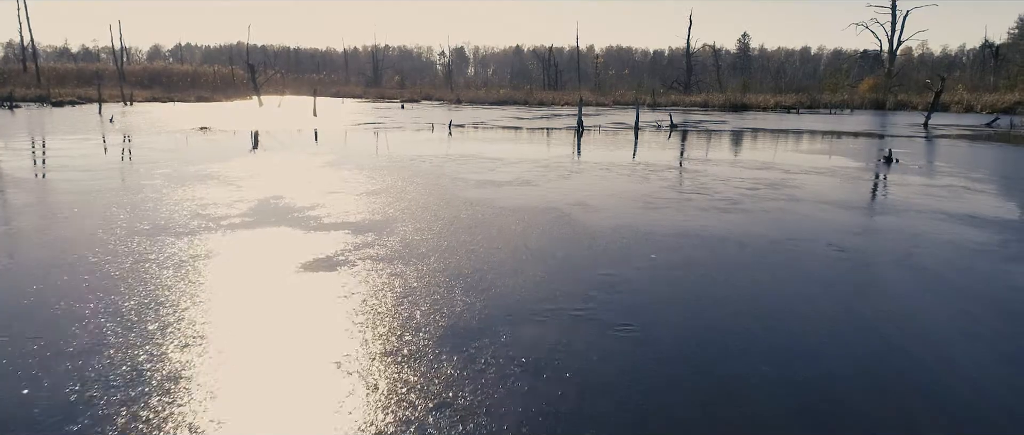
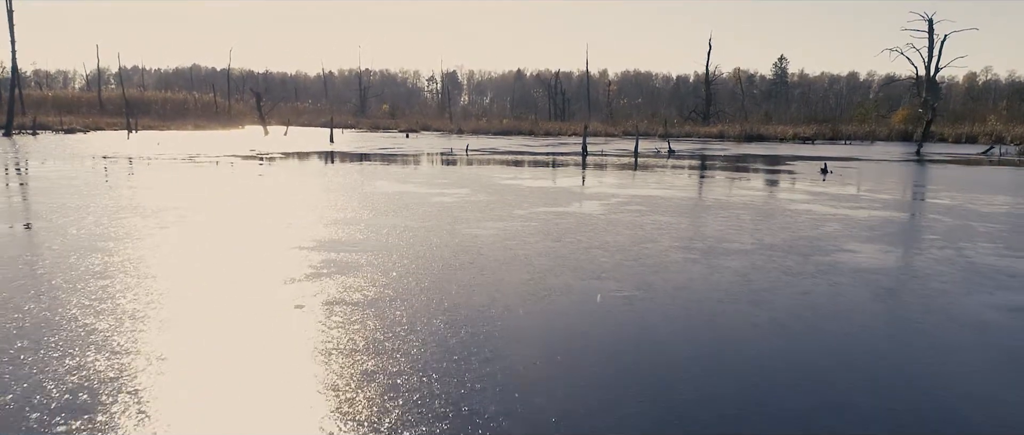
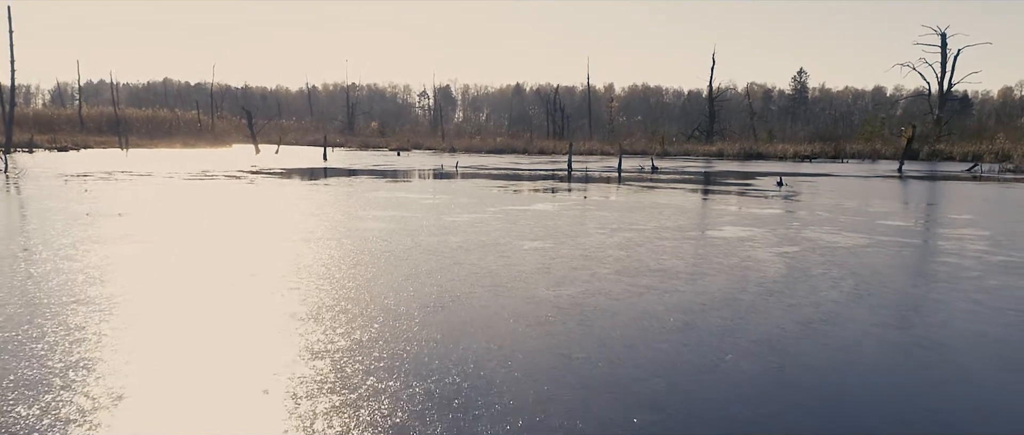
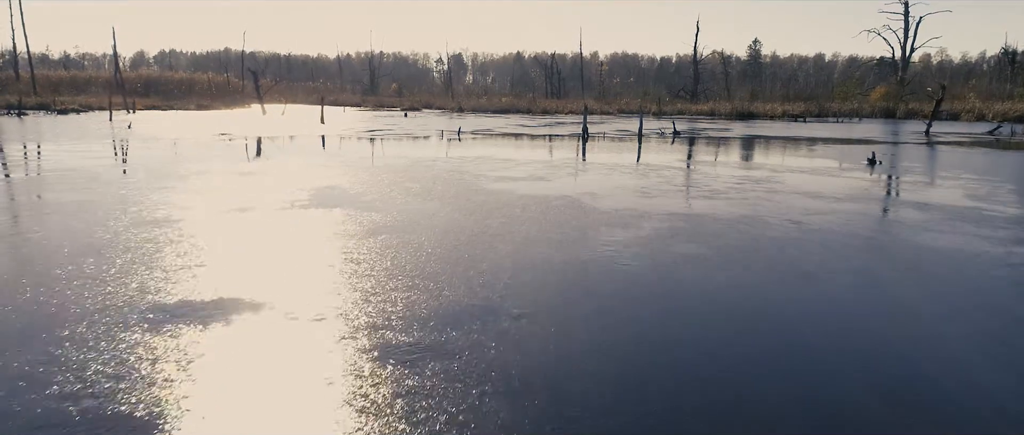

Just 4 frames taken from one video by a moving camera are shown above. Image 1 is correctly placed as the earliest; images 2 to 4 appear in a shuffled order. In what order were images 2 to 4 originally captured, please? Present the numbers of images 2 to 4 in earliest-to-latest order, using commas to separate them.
4, 2, 3
